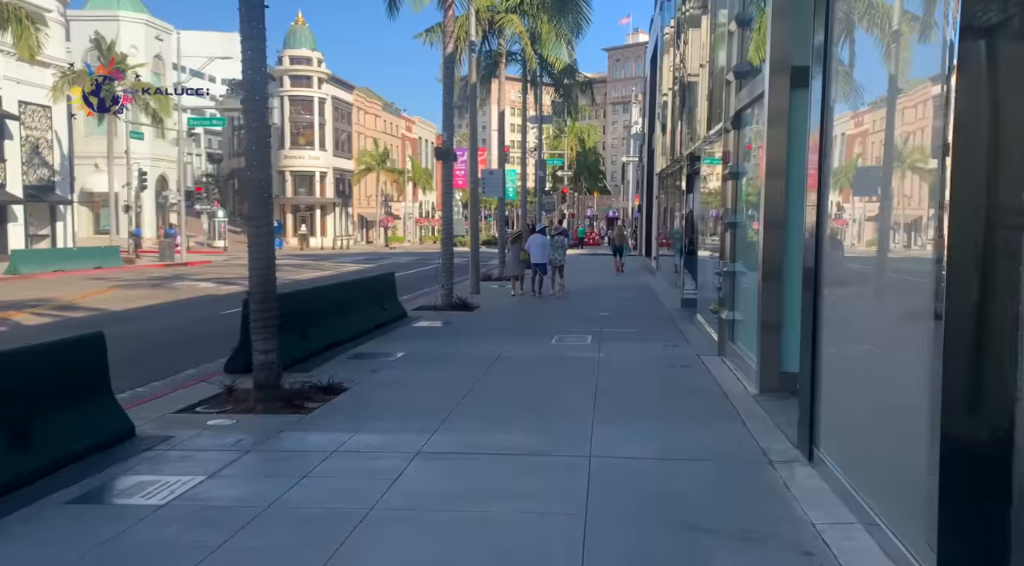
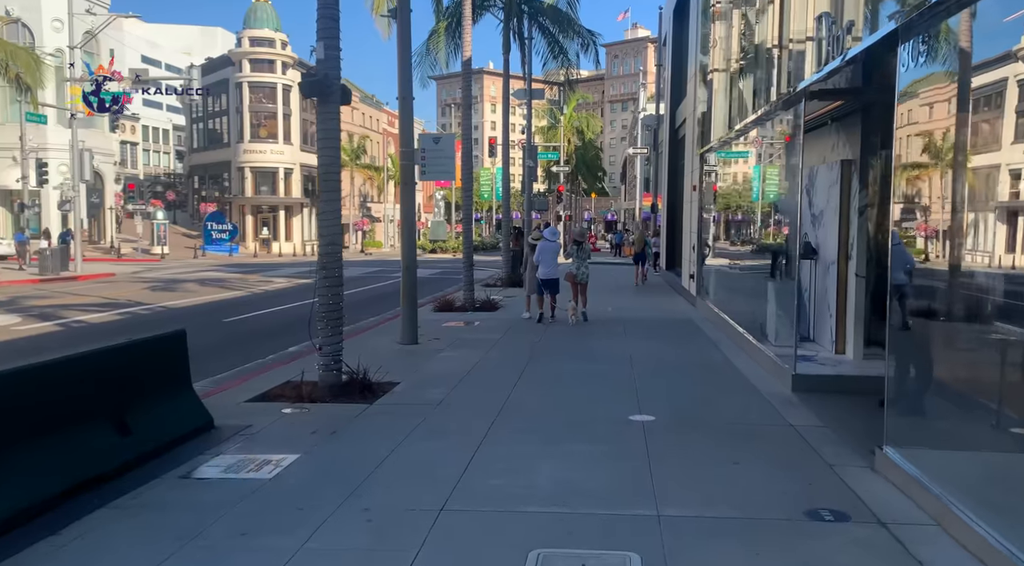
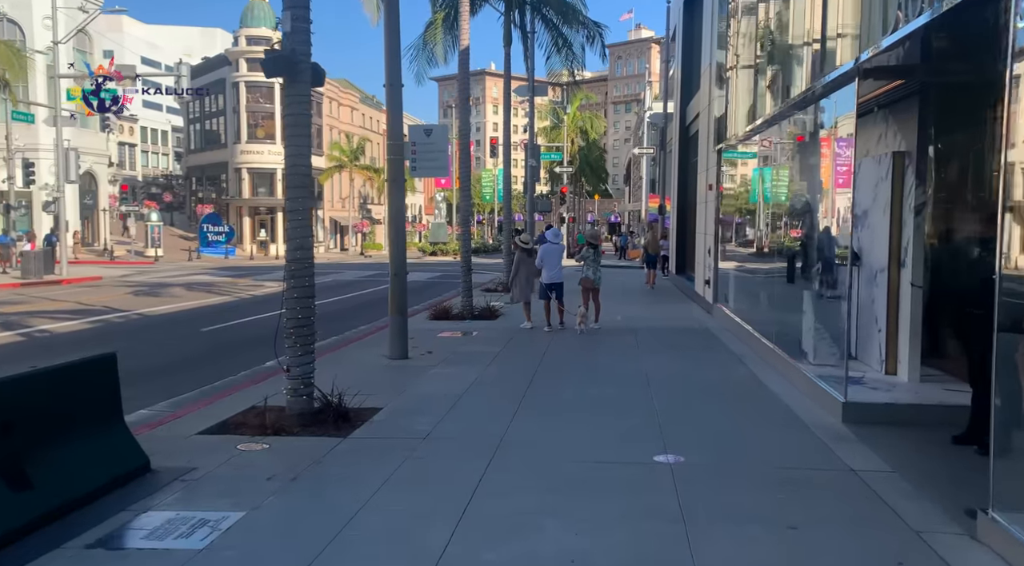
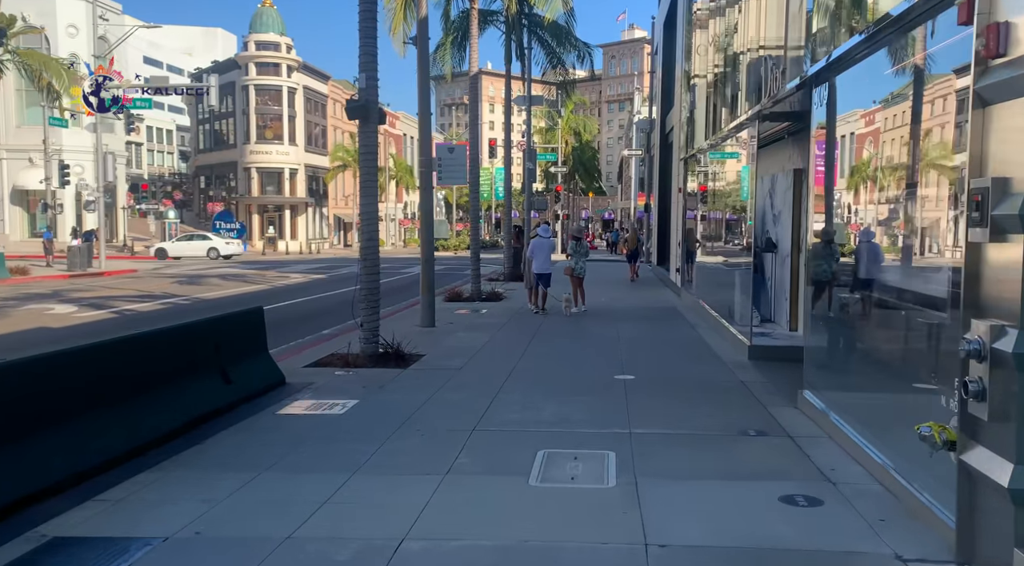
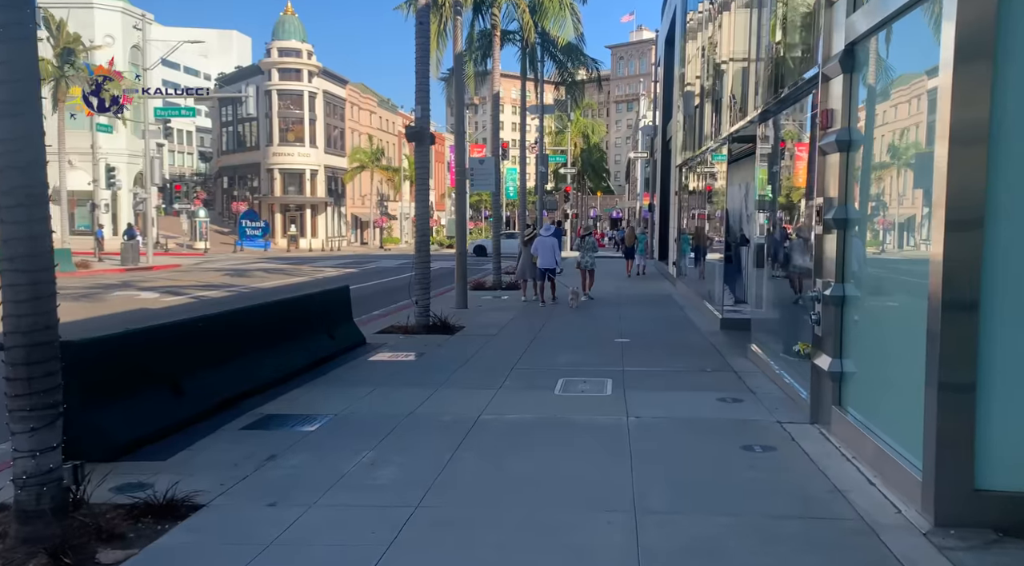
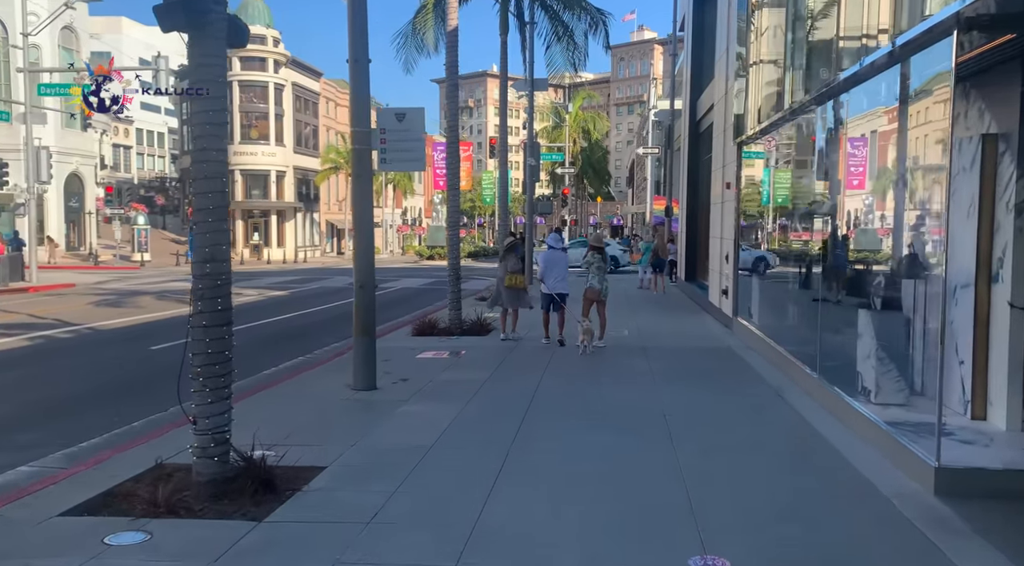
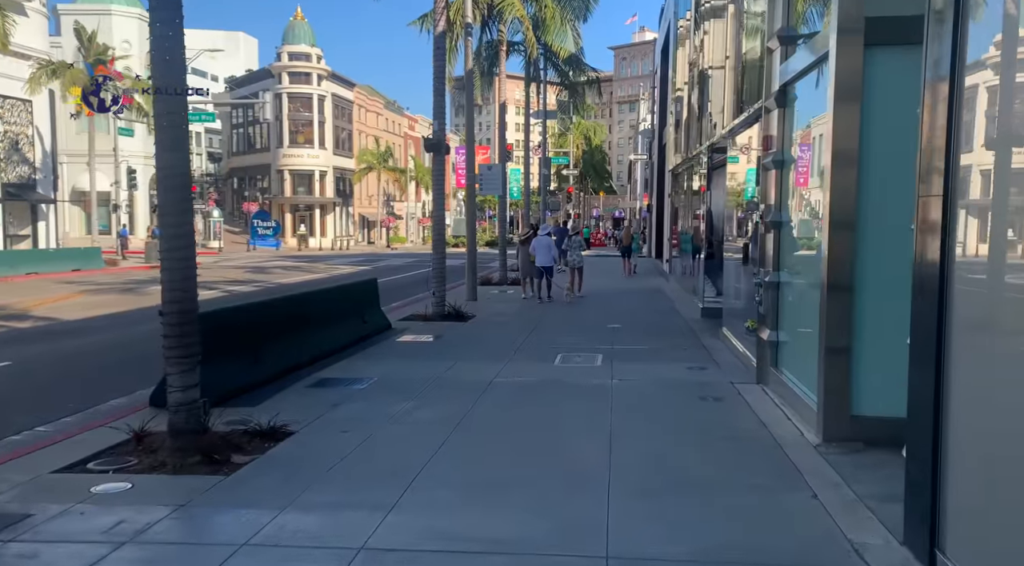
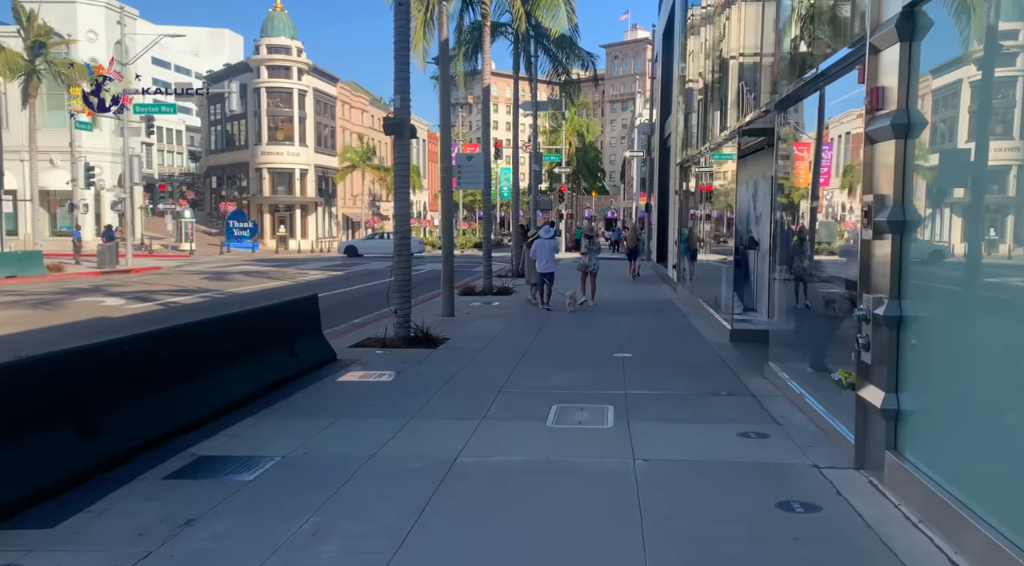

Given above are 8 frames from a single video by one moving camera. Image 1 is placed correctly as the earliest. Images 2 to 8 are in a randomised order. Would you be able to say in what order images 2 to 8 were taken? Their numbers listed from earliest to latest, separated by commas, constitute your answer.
7, 5, 8, 4, 2, 3, 6
